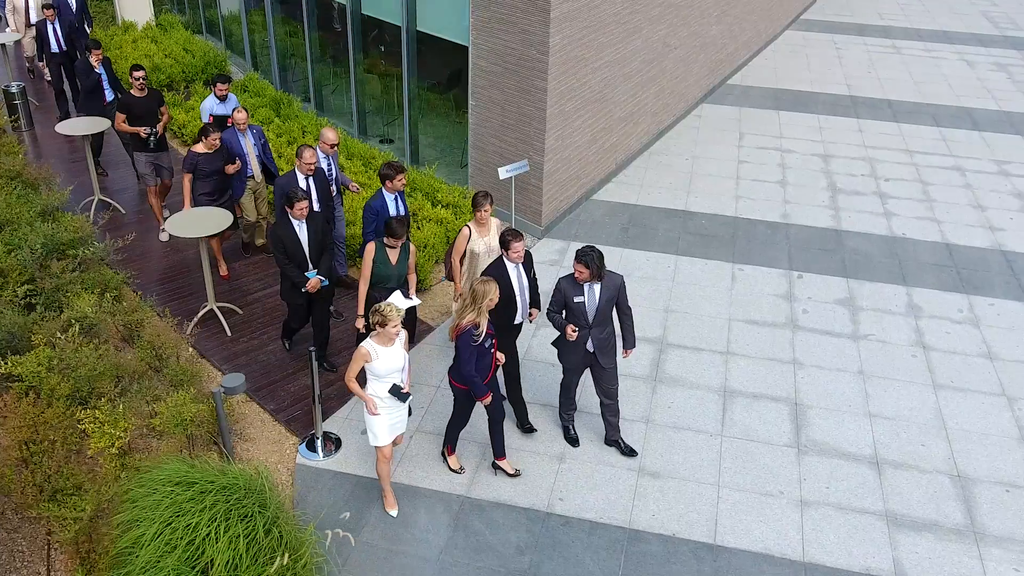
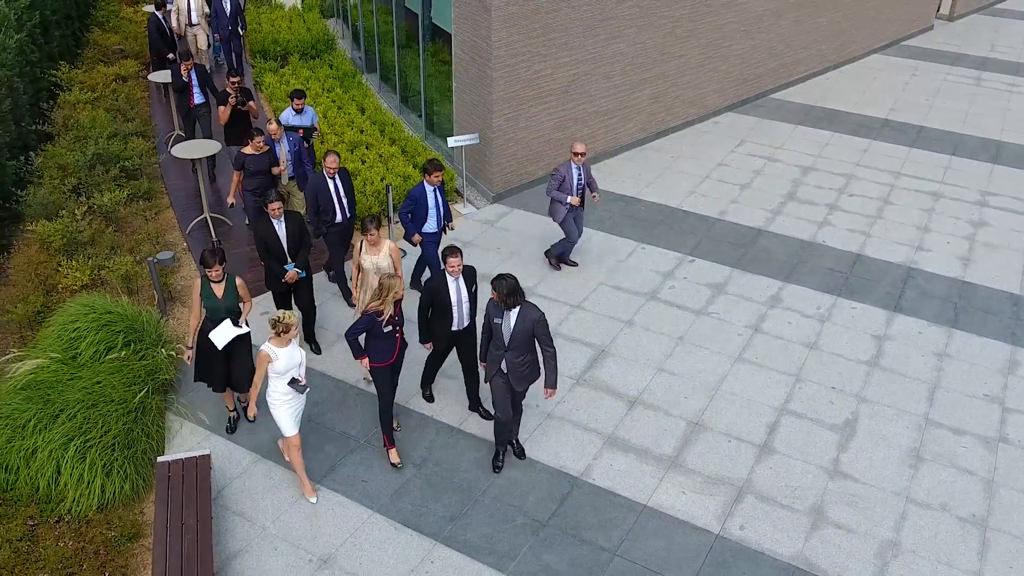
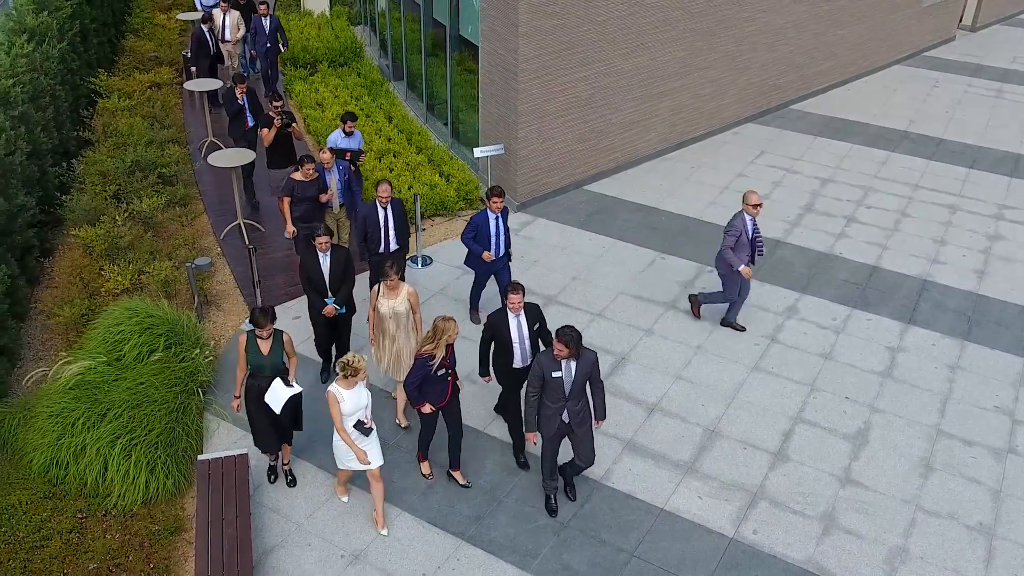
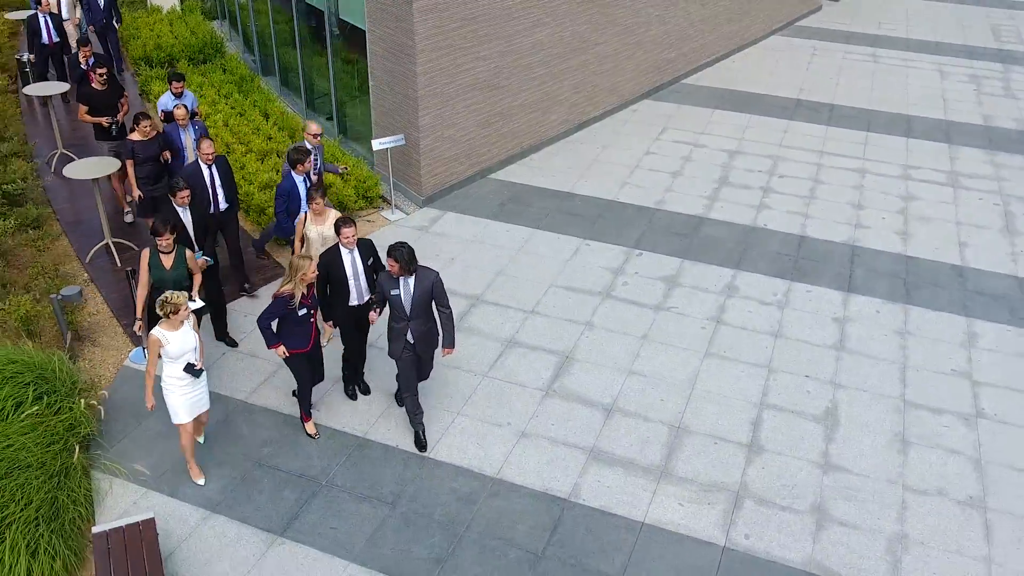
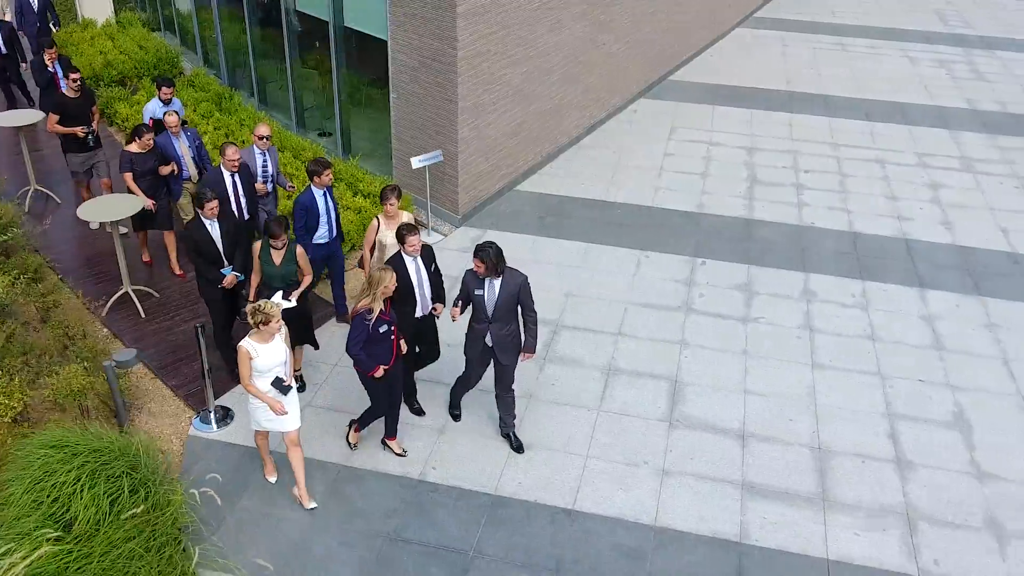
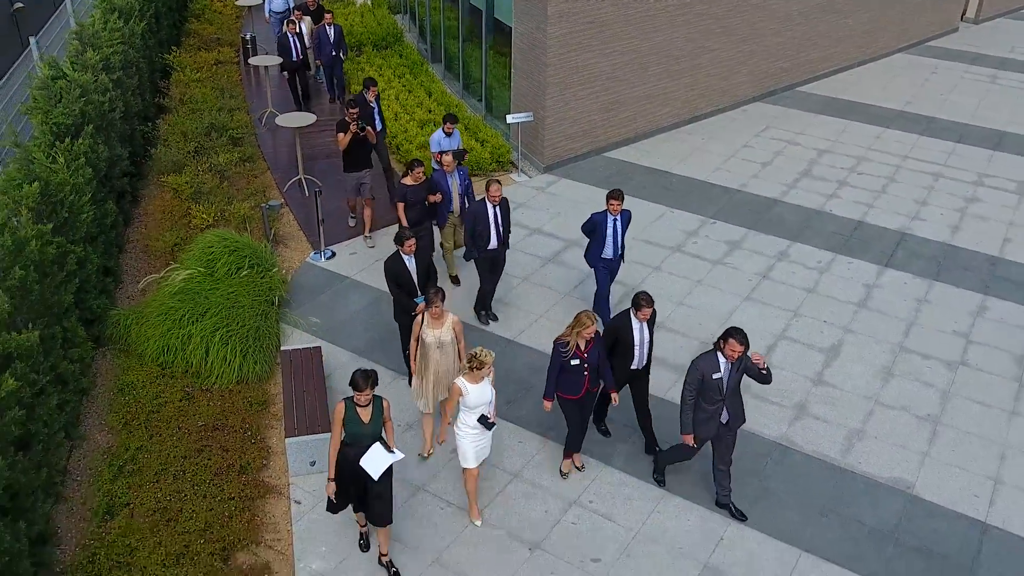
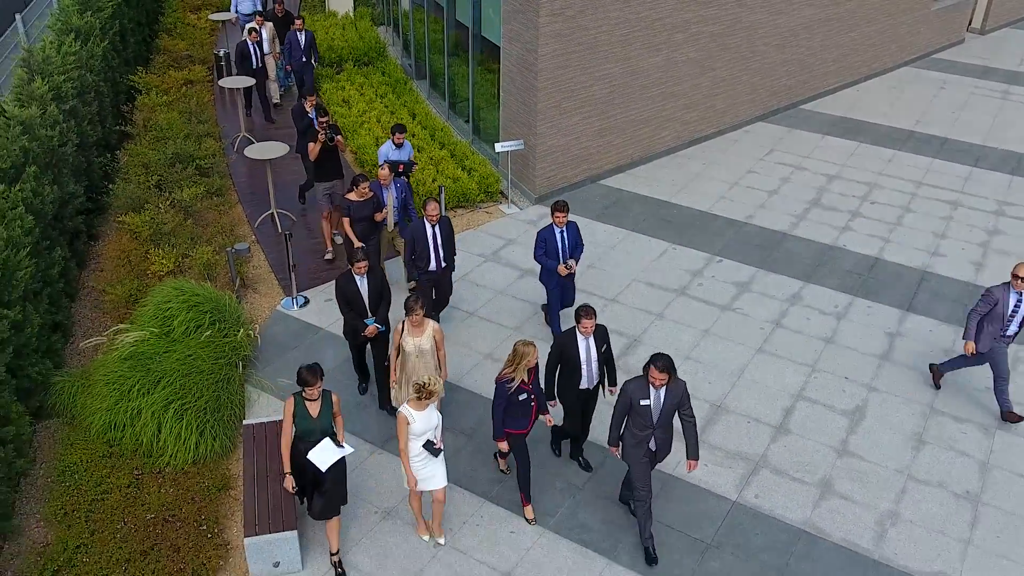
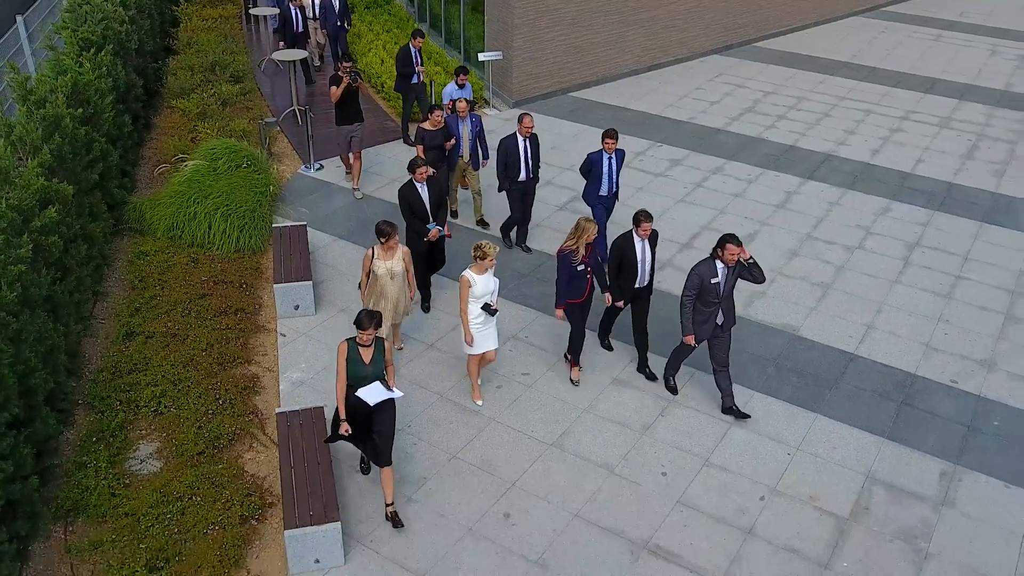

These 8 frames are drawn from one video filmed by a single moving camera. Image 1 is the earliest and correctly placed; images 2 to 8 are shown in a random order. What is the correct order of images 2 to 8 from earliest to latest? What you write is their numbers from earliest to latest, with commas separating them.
5, 4, 2, 3, 7, 6, 8
